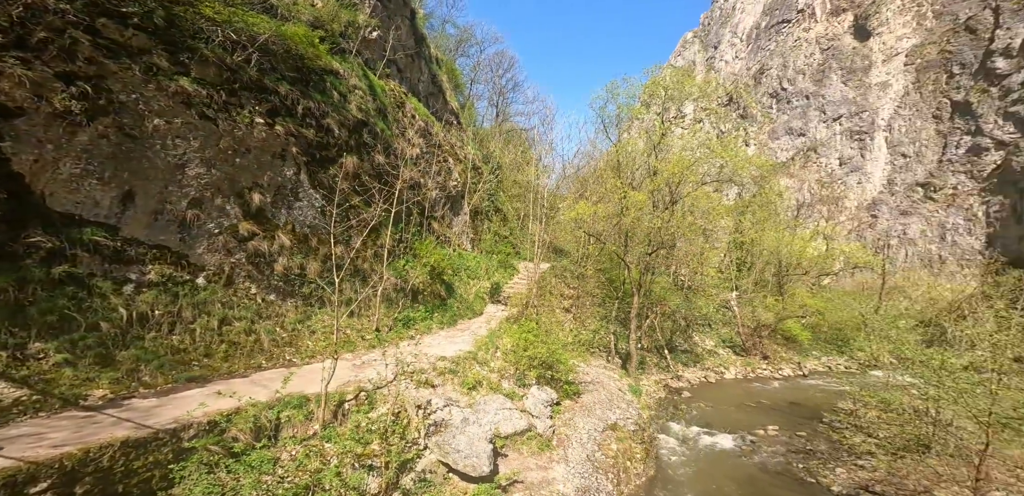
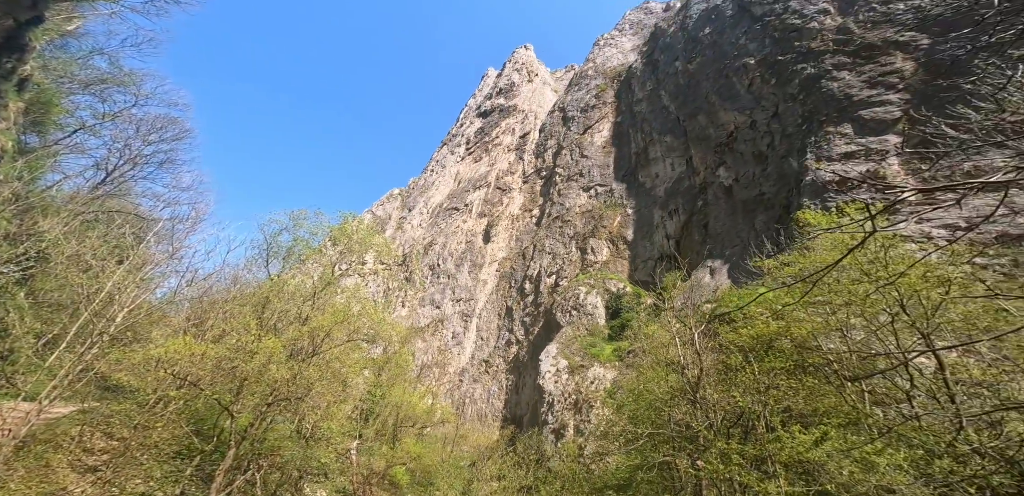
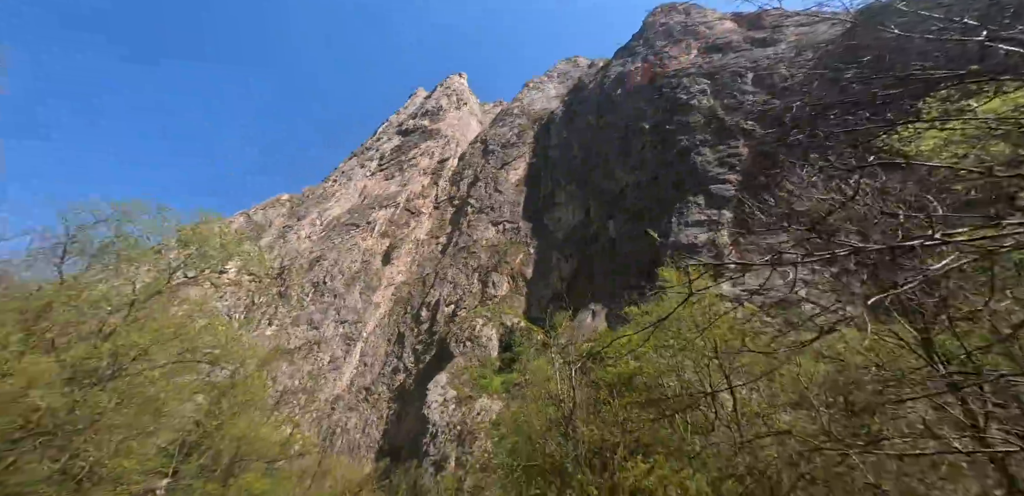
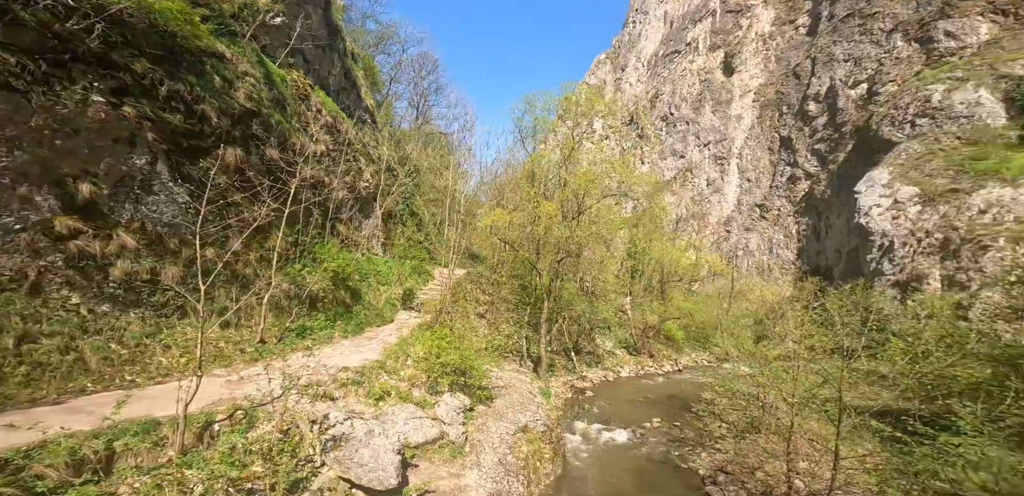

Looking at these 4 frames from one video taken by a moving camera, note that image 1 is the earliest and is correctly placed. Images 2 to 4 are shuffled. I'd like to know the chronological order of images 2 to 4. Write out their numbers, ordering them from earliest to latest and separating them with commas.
4, 2, 3
